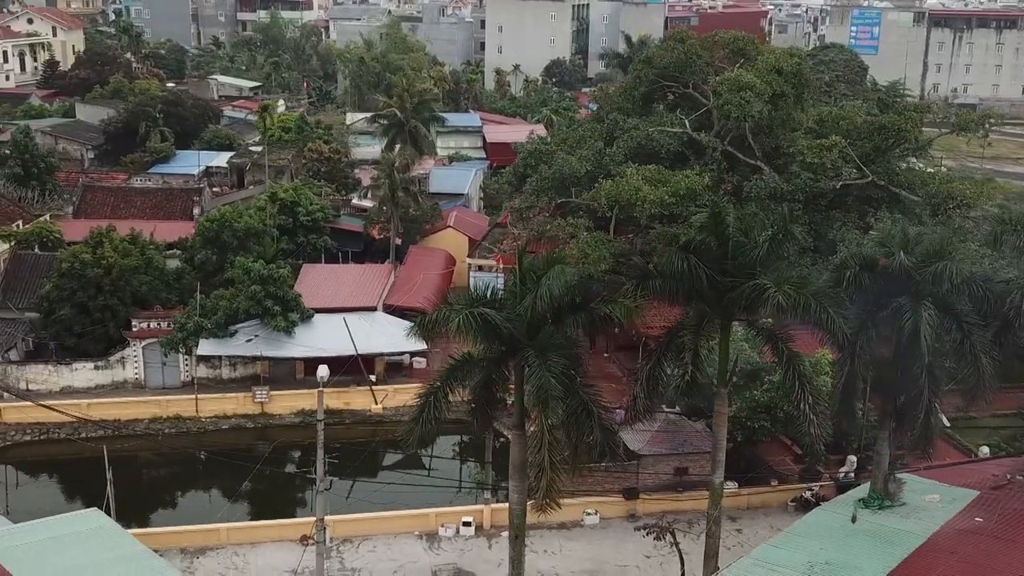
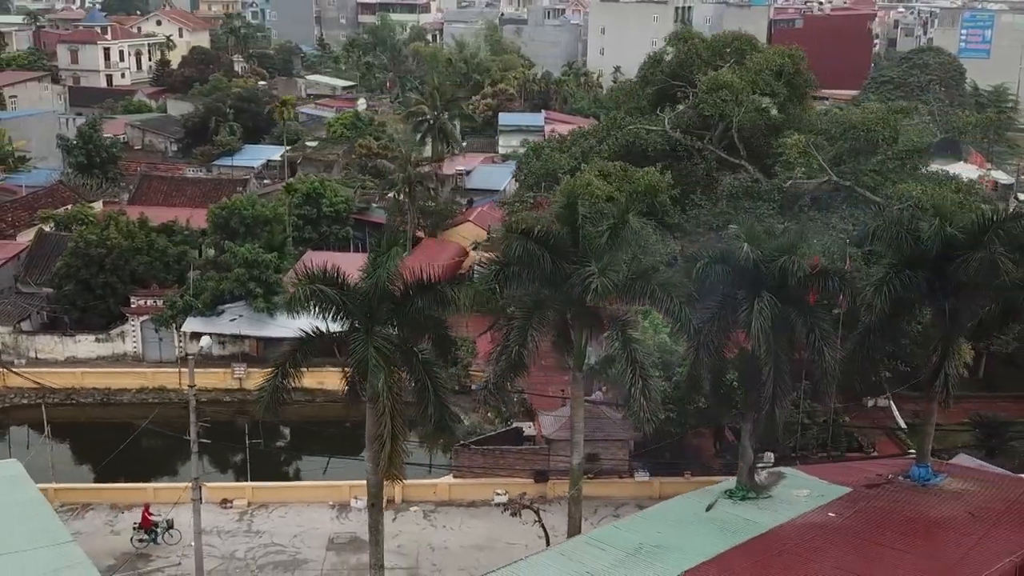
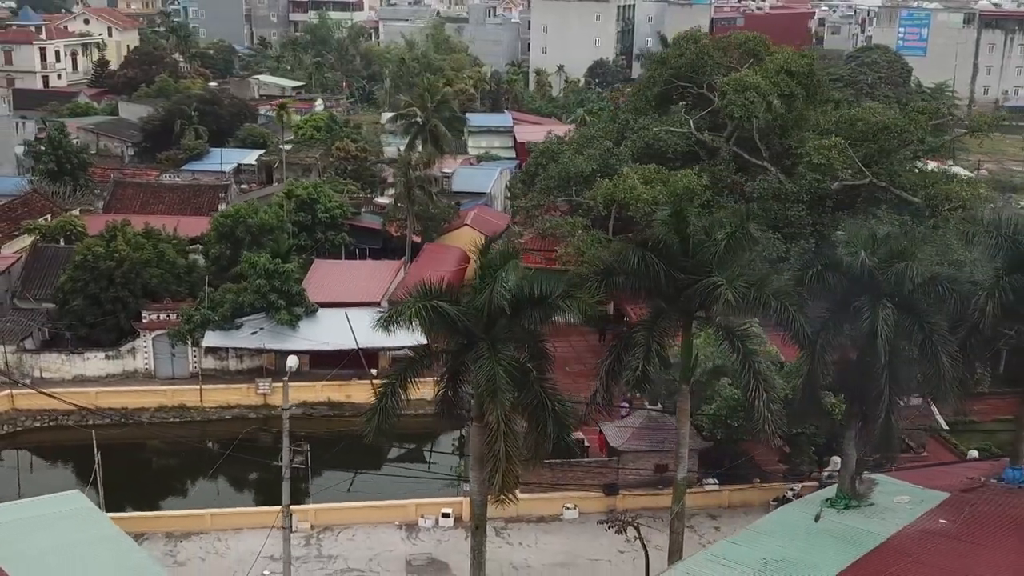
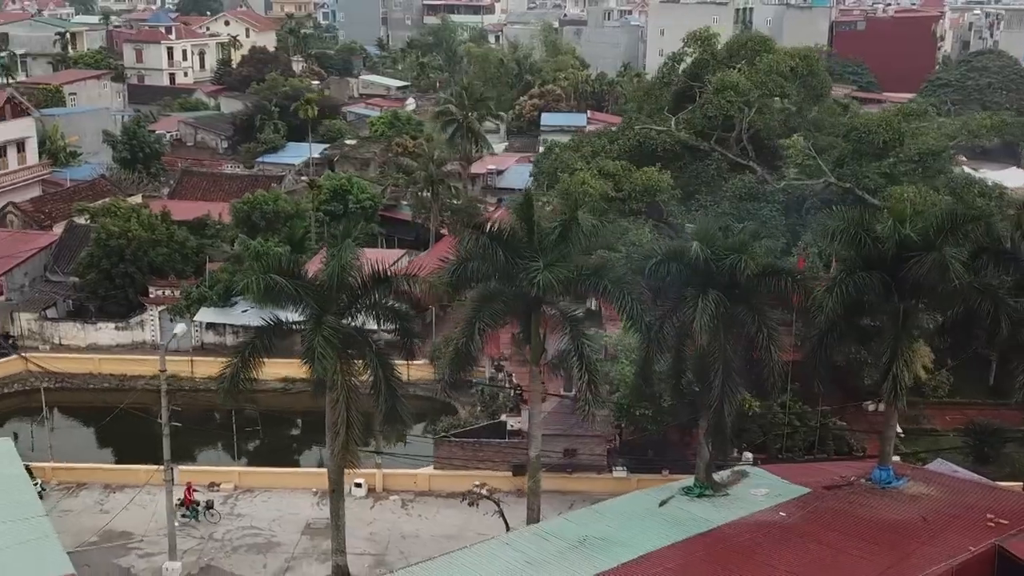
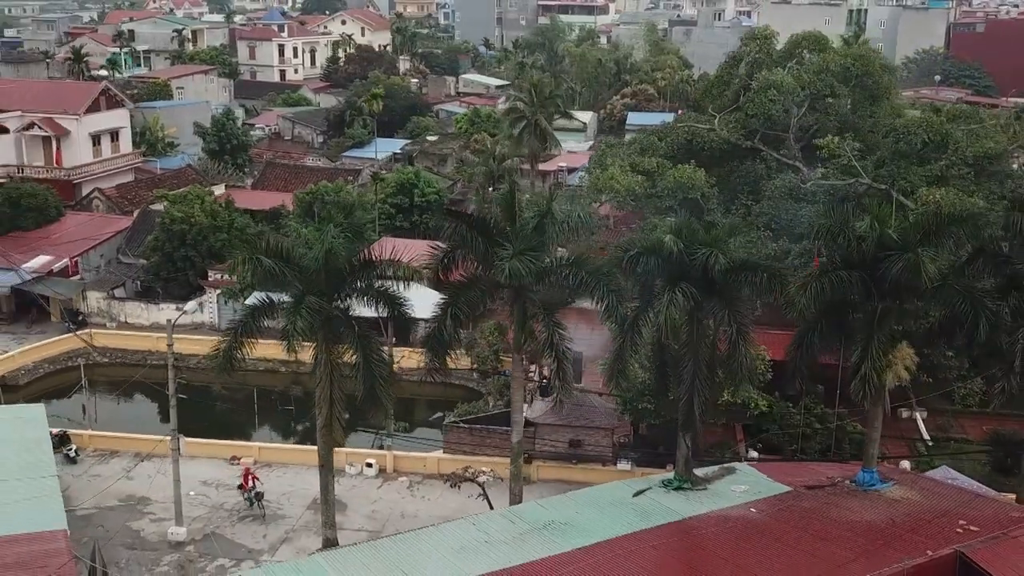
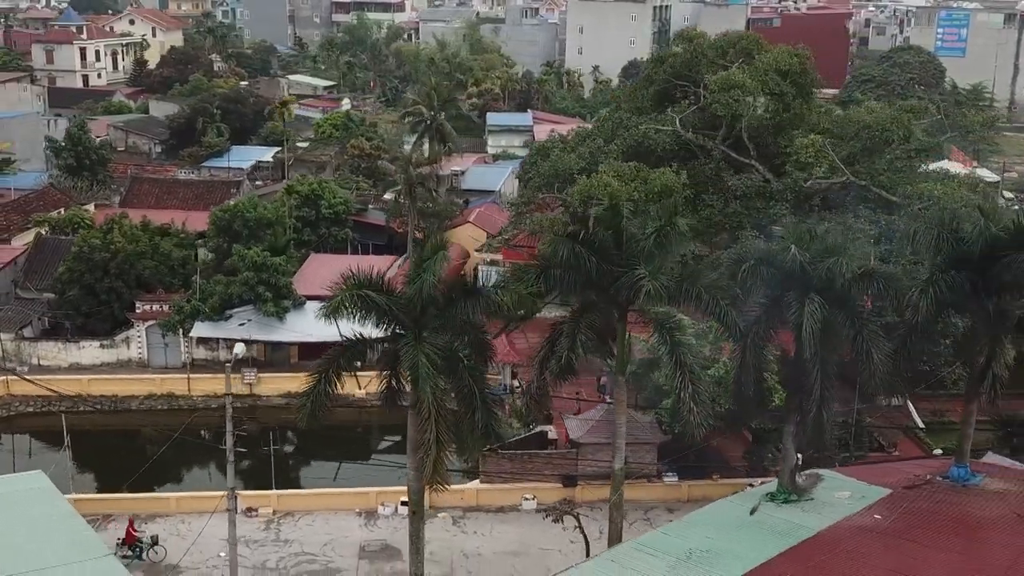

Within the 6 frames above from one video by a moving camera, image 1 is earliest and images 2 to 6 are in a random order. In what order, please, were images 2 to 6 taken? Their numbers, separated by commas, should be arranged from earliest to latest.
3, 6, 2, 4, 5
